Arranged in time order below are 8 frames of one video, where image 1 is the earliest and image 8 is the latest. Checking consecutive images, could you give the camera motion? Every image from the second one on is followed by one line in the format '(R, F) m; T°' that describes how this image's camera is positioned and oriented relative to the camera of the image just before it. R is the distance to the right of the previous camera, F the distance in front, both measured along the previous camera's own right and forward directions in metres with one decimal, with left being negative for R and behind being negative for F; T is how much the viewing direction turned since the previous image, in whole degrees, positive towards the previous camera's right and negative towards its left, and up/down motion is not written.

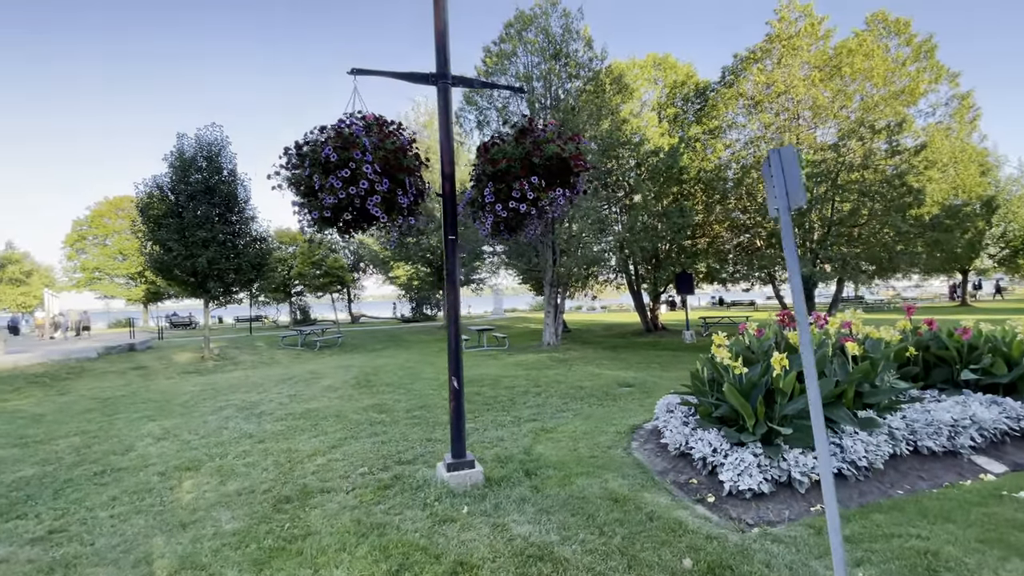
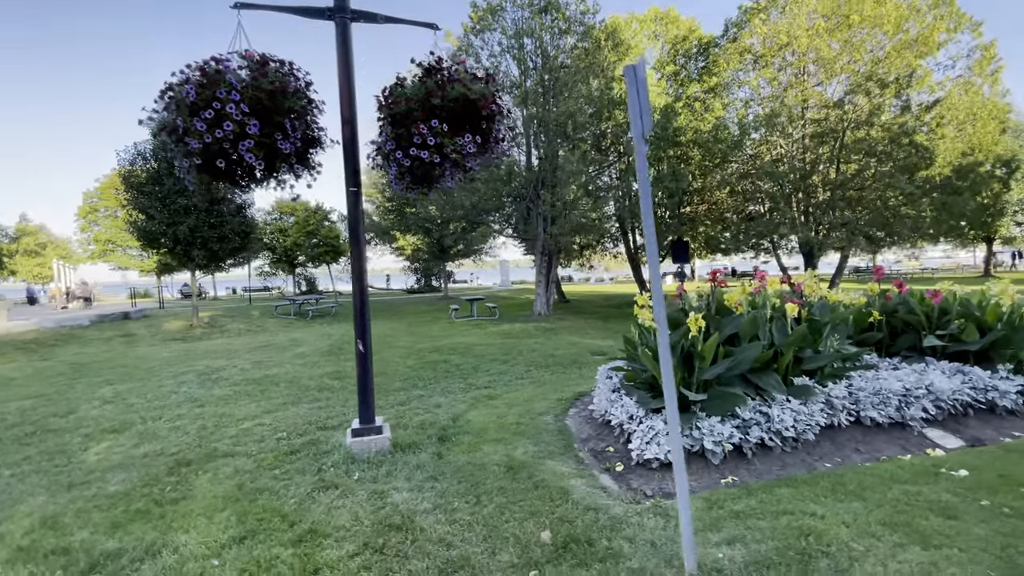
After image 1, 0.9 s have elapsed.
(+0.8, +0.3) m; -2°
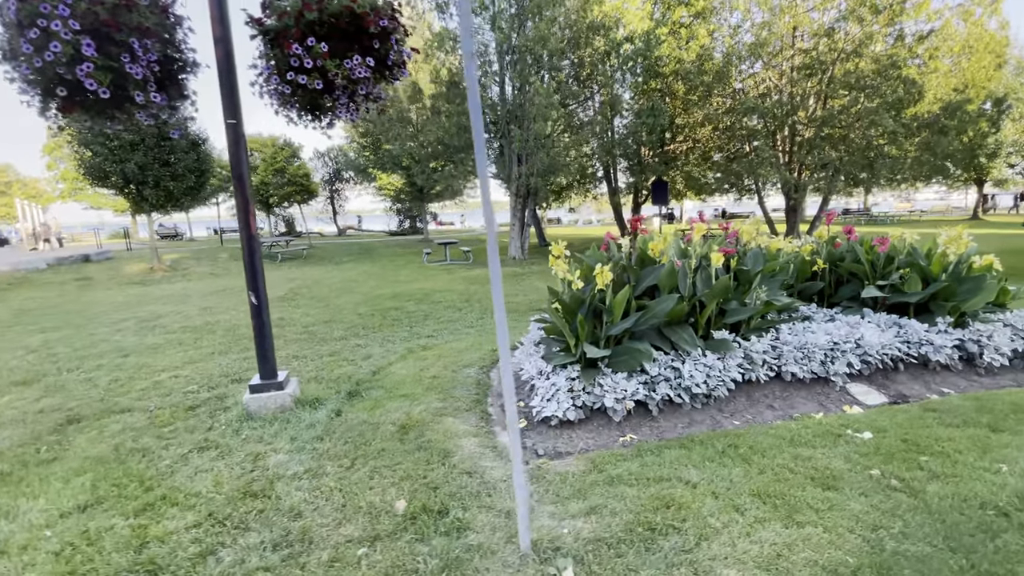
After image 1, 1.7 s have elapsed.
(+0.6, +0.3) m; +1°
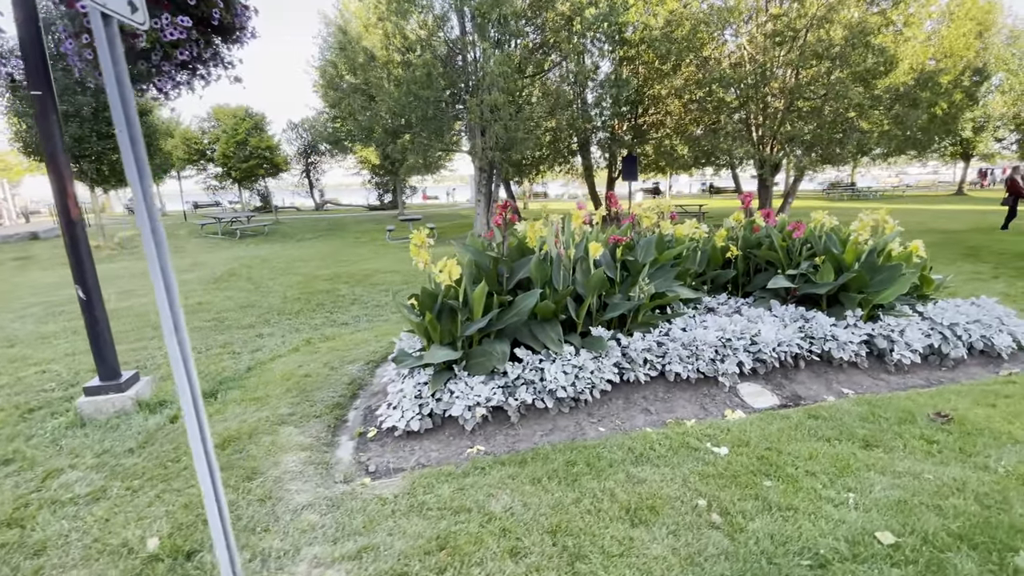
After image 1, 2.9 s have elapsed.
(+0.9, +0.3) m; 0°
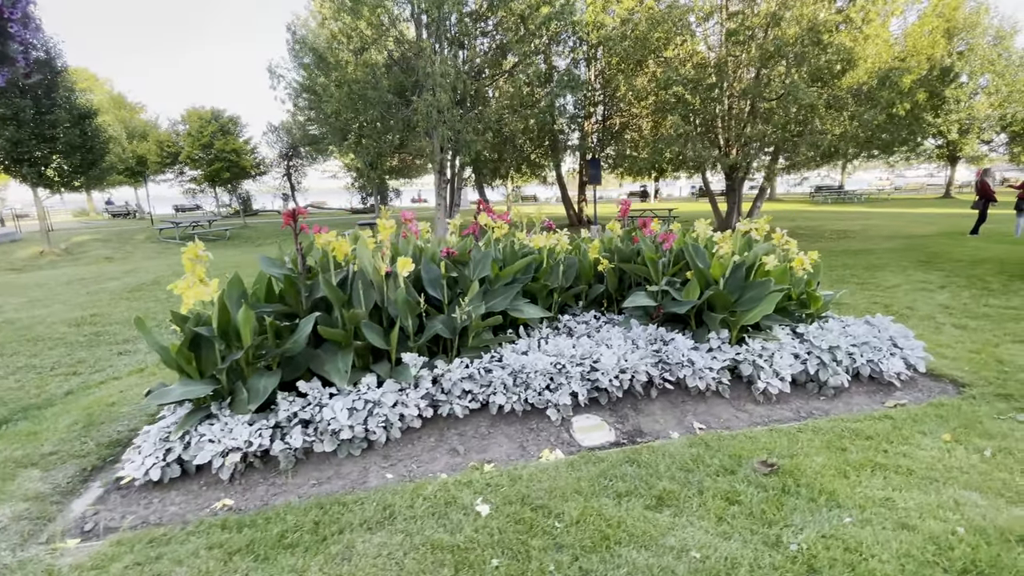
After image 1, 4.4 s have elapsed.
(+1.1, +0.4) m; 0°
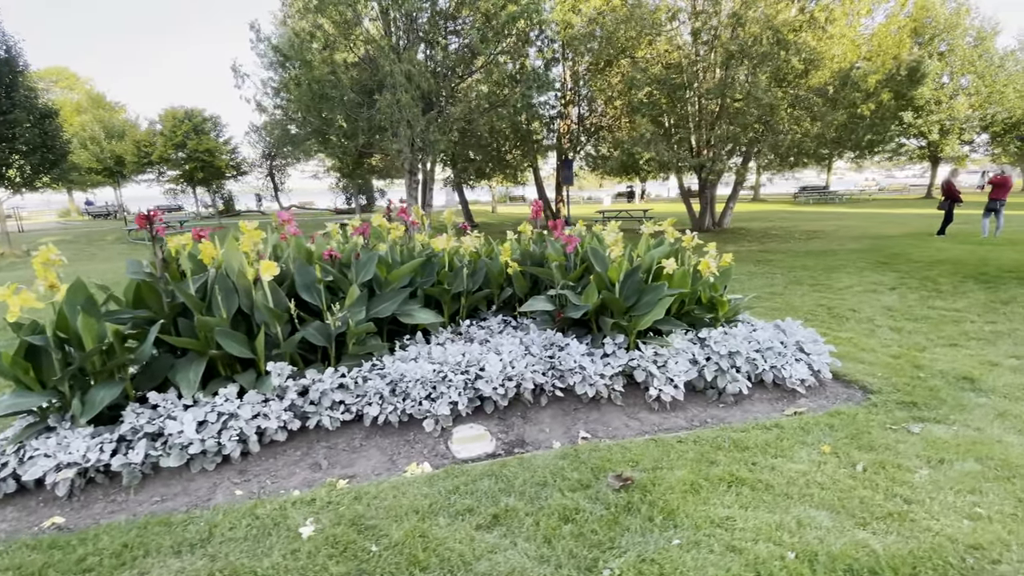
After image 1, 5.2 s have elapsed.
(+0.6, +0.1) m; 0°
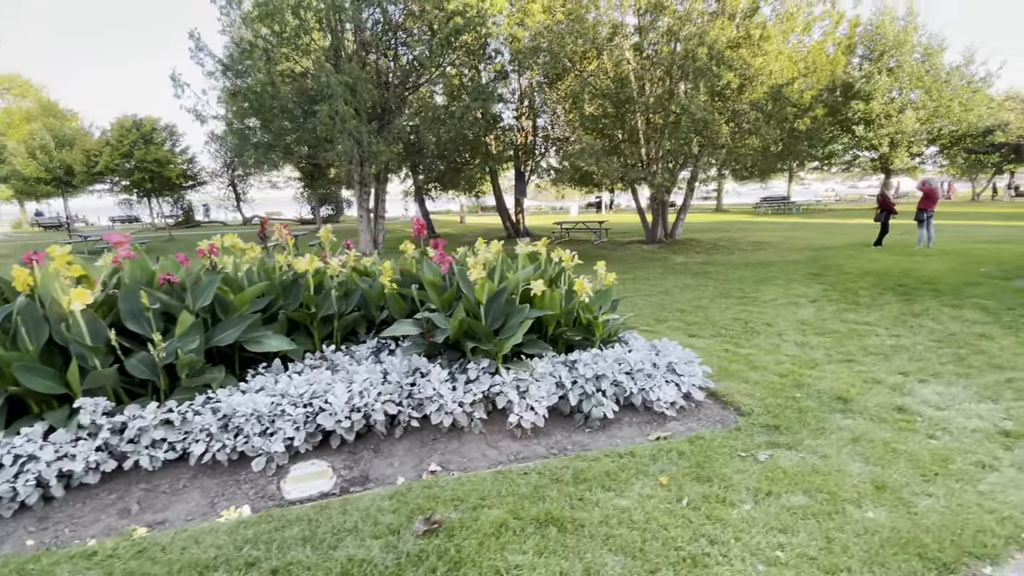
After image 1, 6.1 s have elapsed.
(+0.7, +0.1) m; +2°
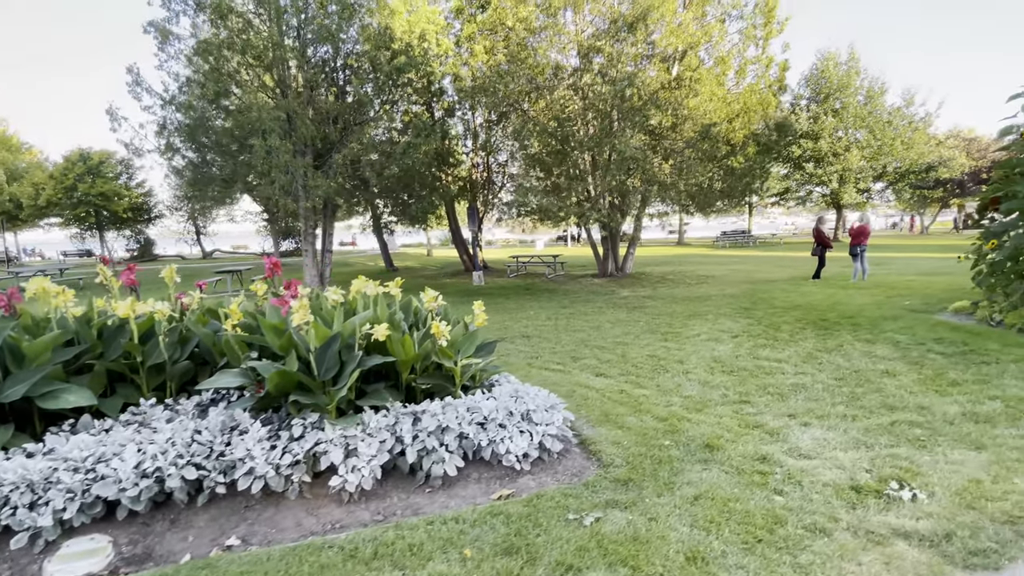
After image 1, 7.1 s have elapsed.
(+0.8, +0.2) m; +2°
